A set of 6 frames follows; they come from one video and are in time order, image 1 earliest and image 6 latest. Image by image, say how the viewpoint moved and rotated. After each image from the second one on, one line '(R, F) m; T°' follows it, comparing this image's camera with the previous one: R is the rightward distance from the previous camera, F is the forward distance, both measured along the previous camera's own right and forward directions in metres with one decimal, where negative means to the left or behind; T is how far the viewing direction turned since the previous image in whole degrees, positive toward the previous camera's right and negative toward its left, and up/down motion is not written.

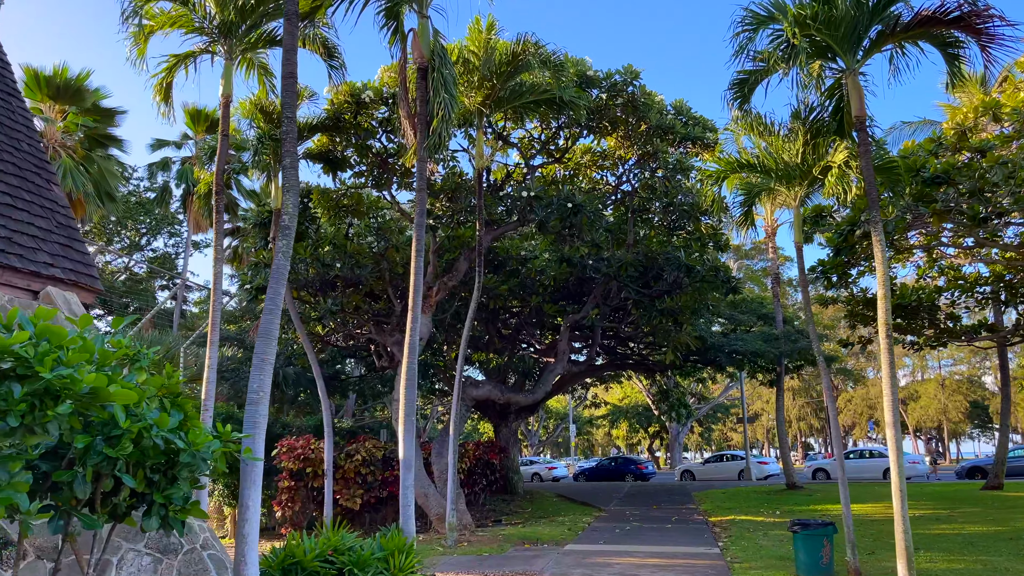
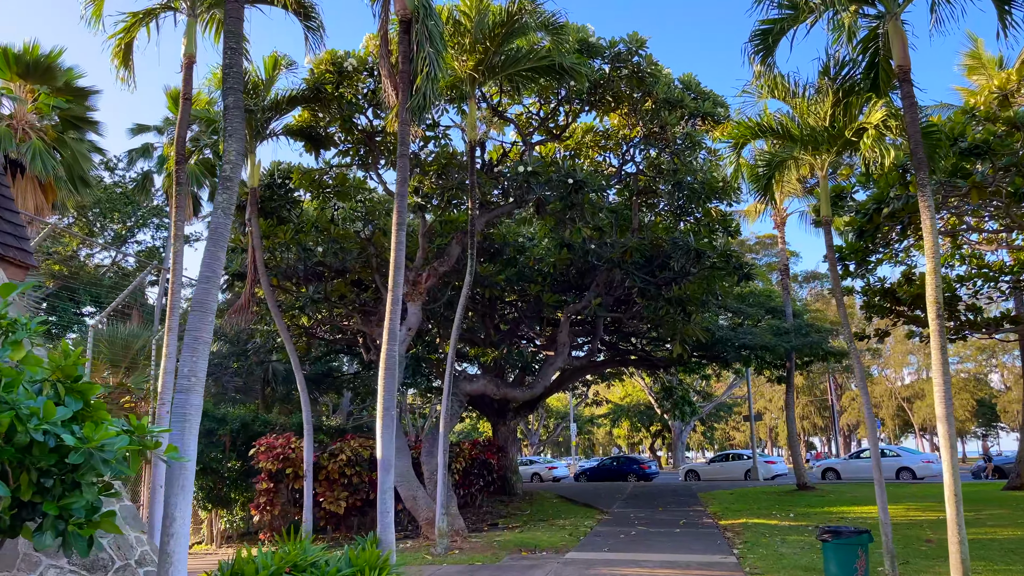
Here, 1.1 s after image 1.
(+0.1, +1.0) m; 0°
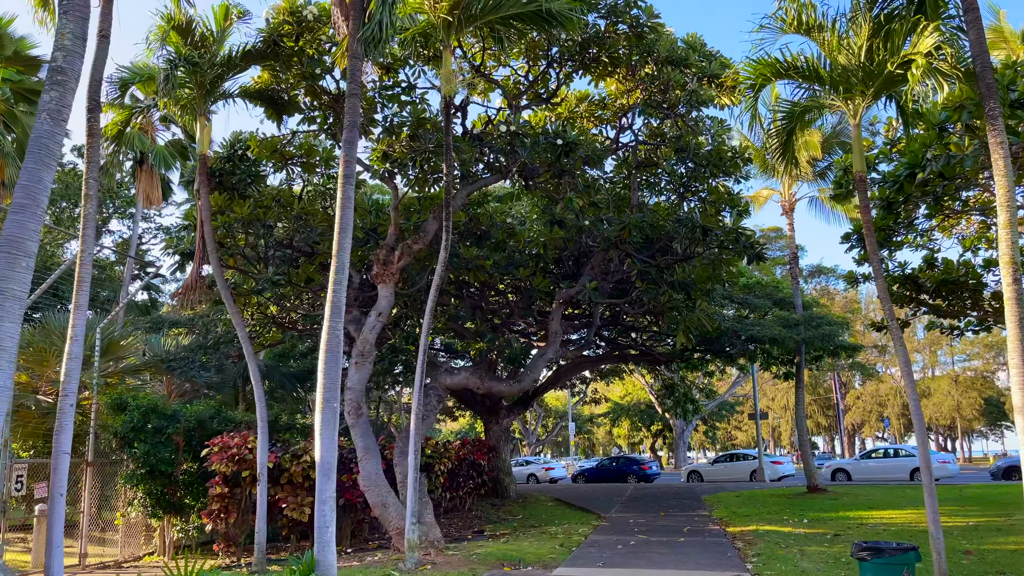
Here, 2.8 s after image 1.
(+0.3, +1.3) m; 0°
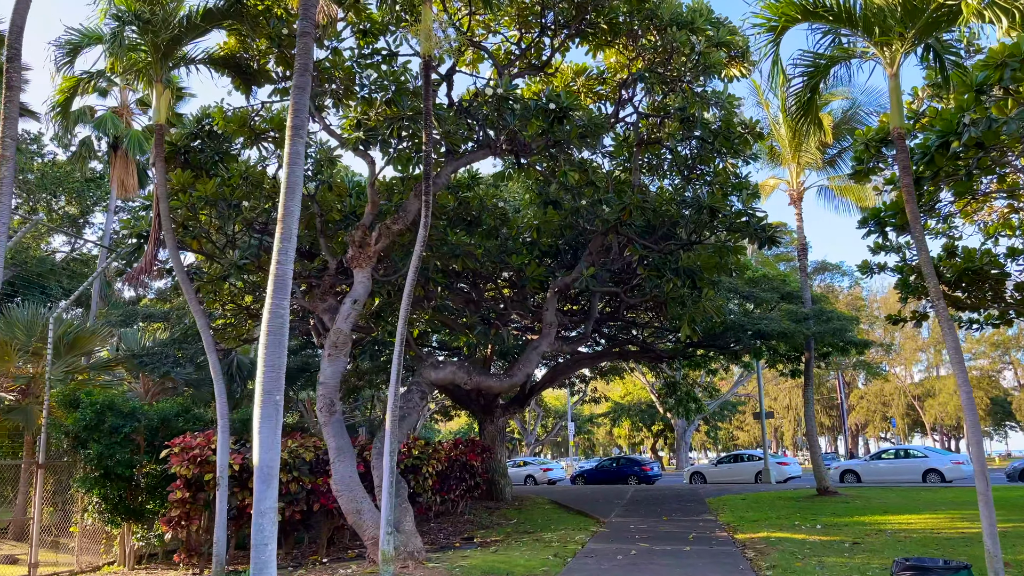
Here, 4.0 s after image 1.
(+0.2, +0.9) m; 0°
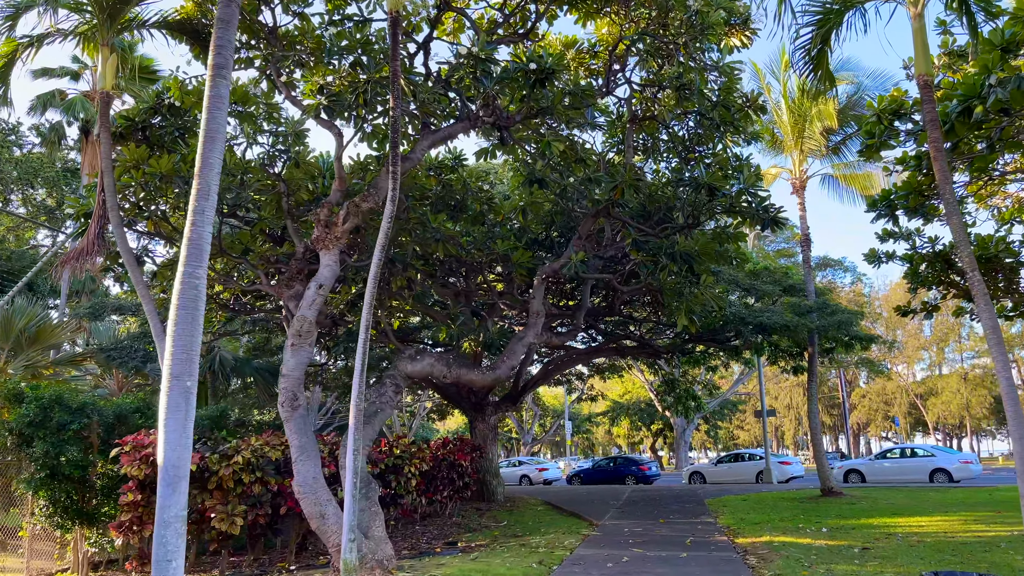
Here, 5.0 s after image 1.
(+0.3, +0.8) m; 0°
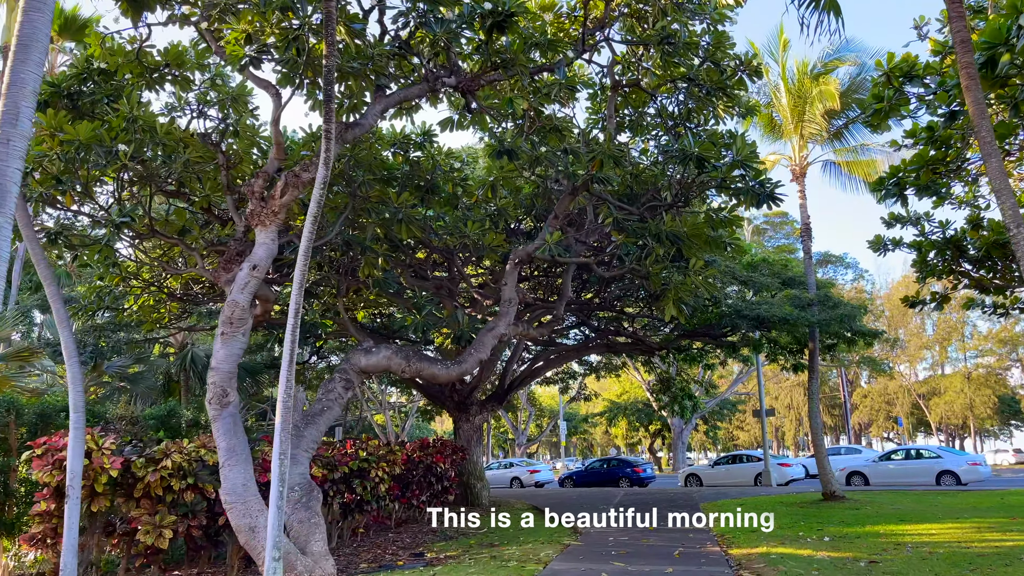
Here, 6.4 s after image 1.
(+0.4, +1.0) m; 0°
